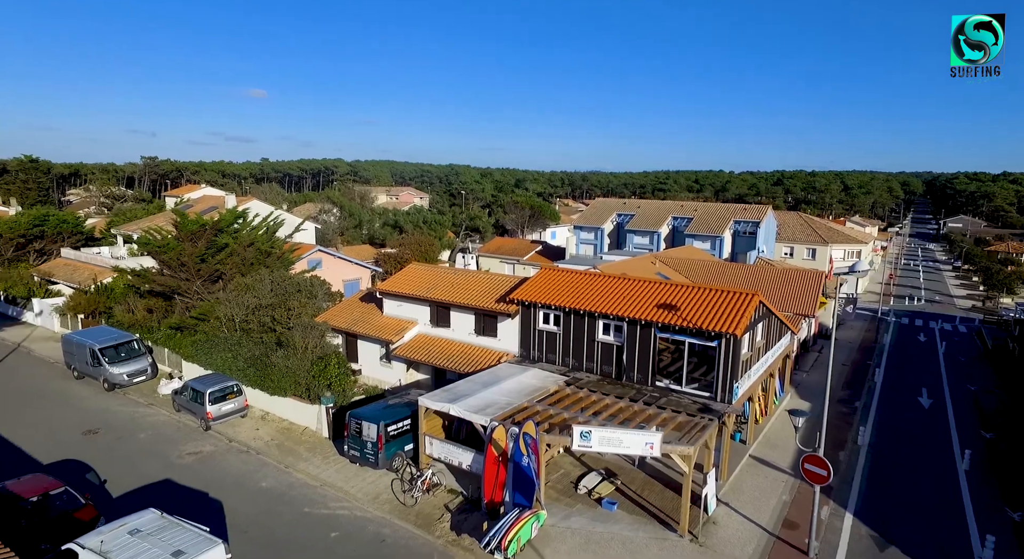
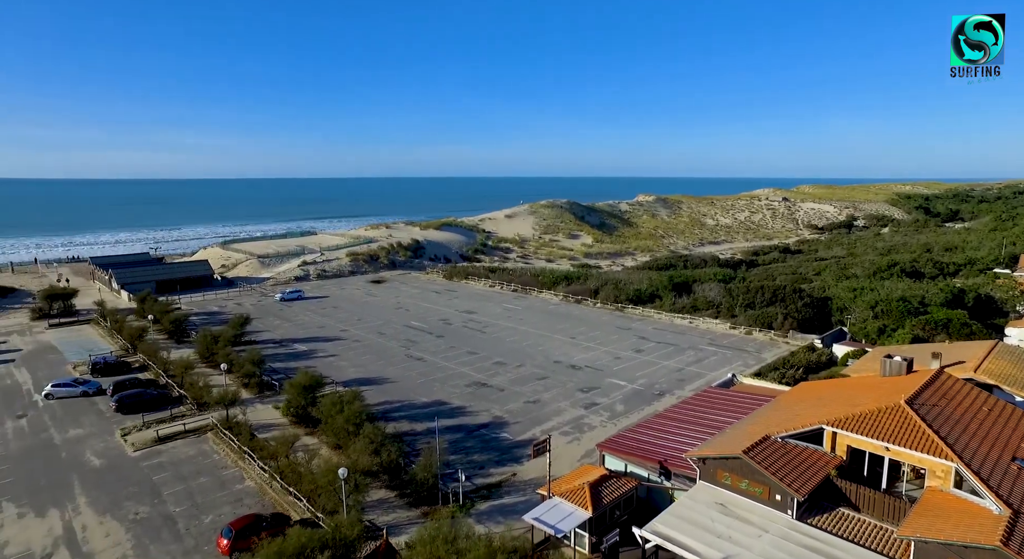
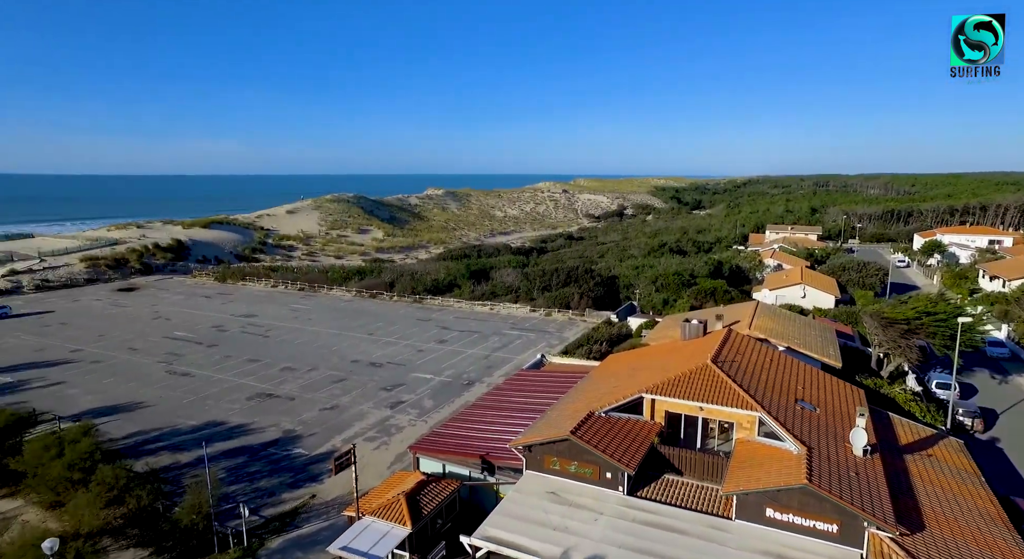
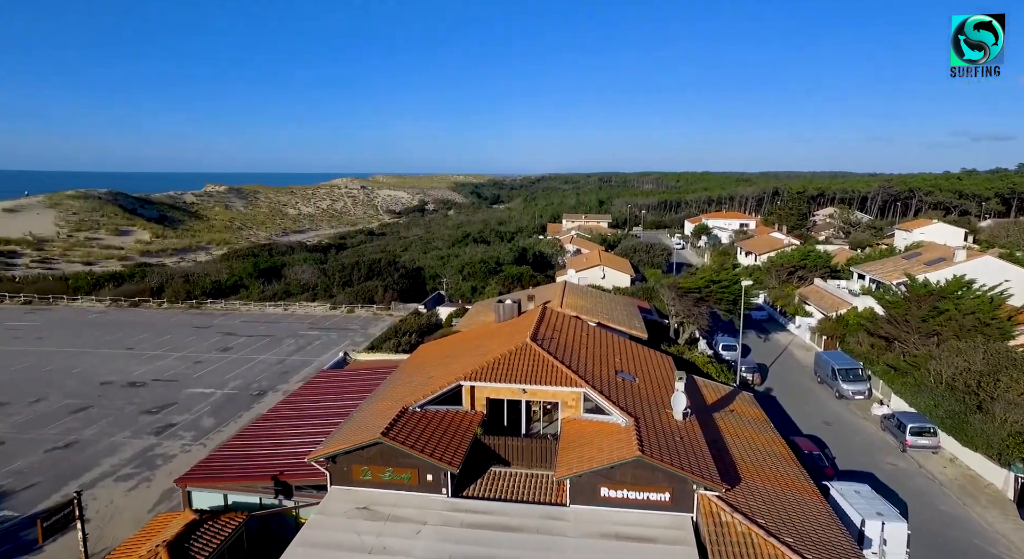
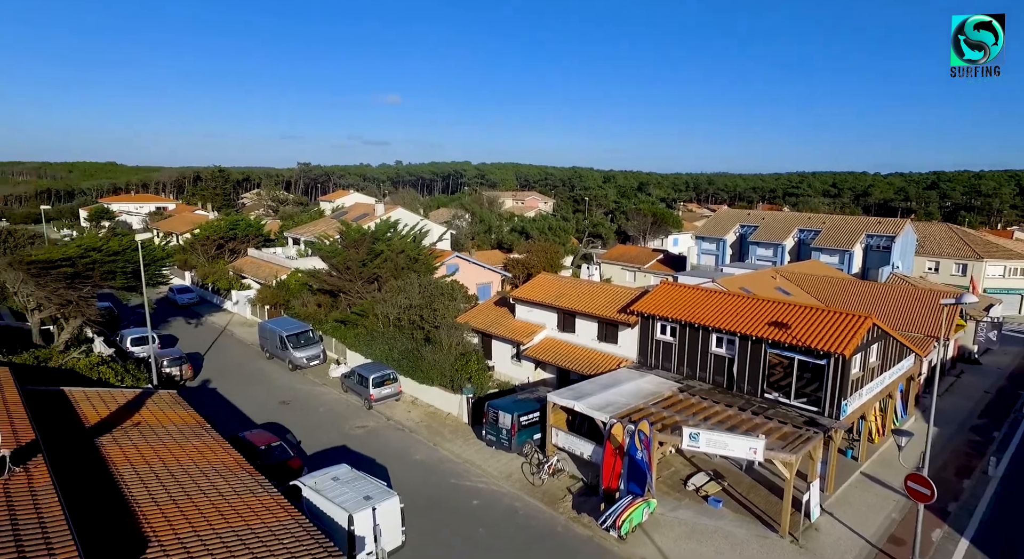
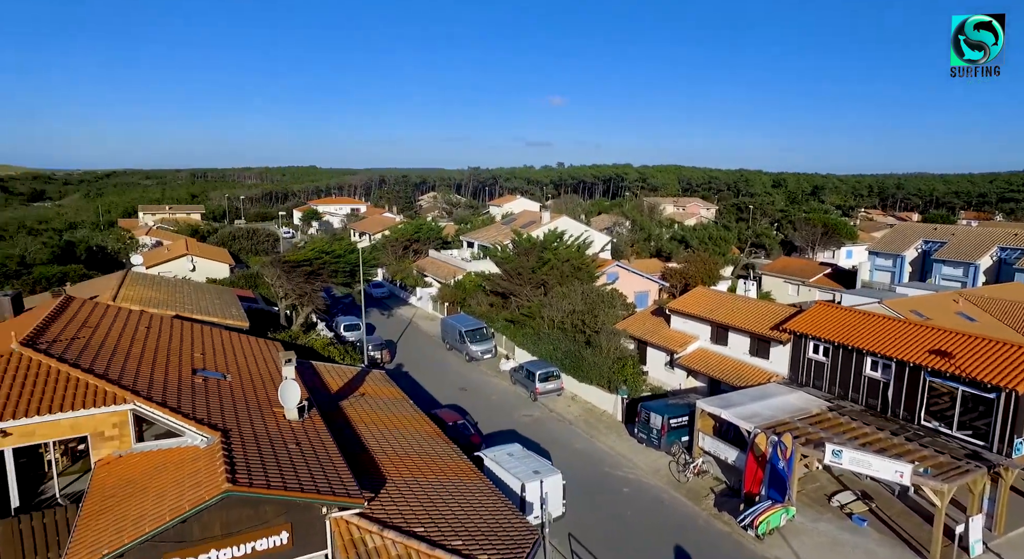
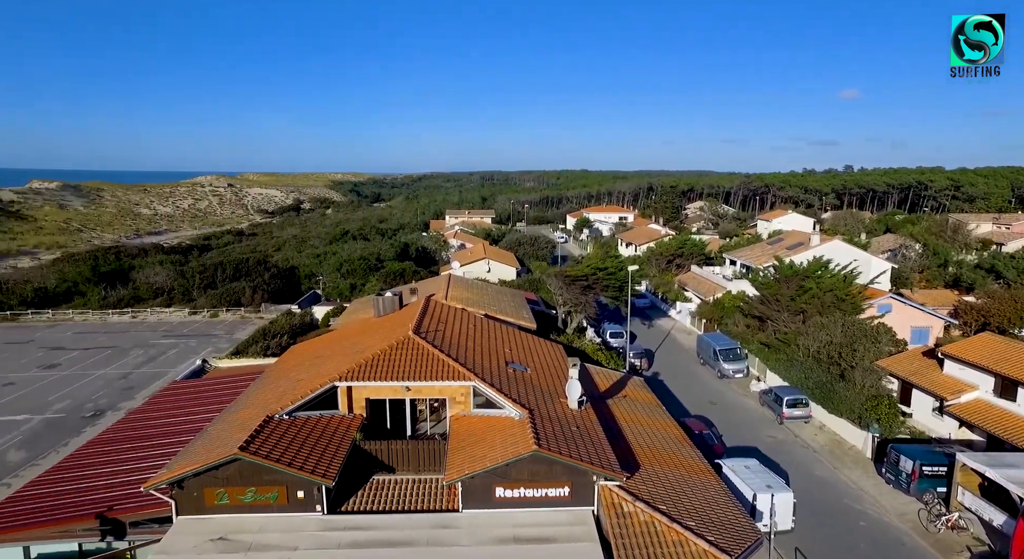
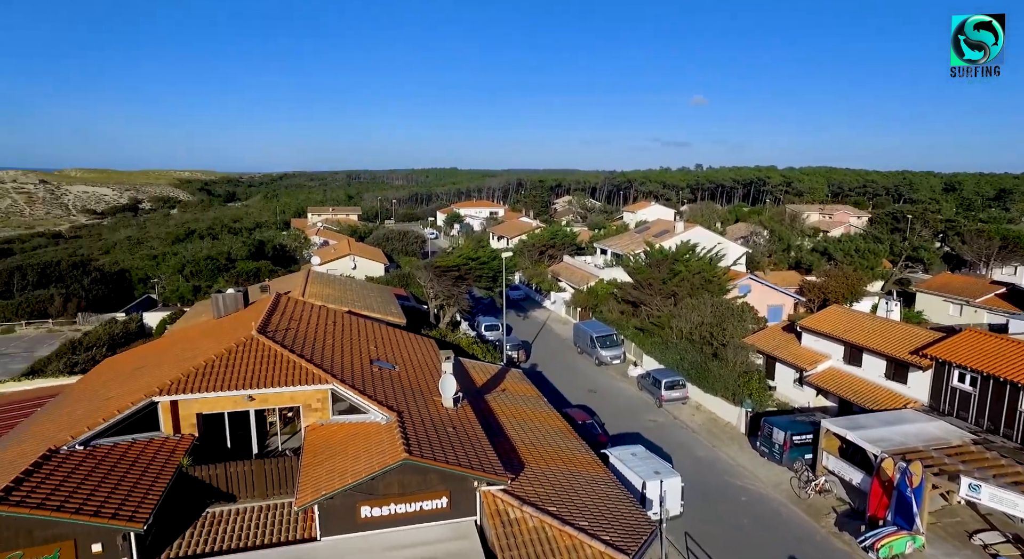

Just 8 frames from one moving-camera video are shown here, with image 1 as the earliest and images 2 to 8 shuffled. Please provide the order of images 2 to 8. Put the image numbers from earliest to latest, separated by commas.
5, 6, 8, 7, 4, 3, 2
